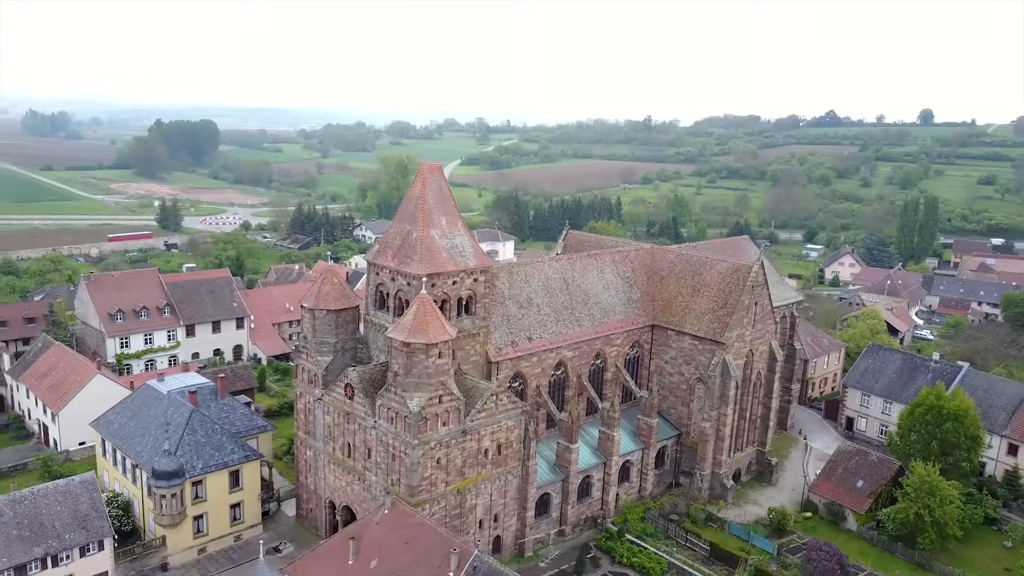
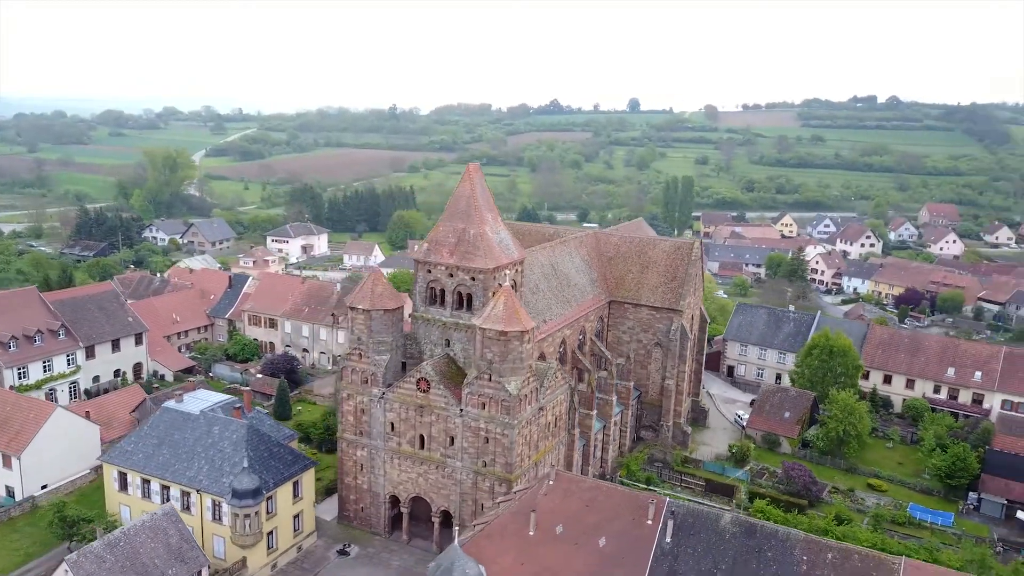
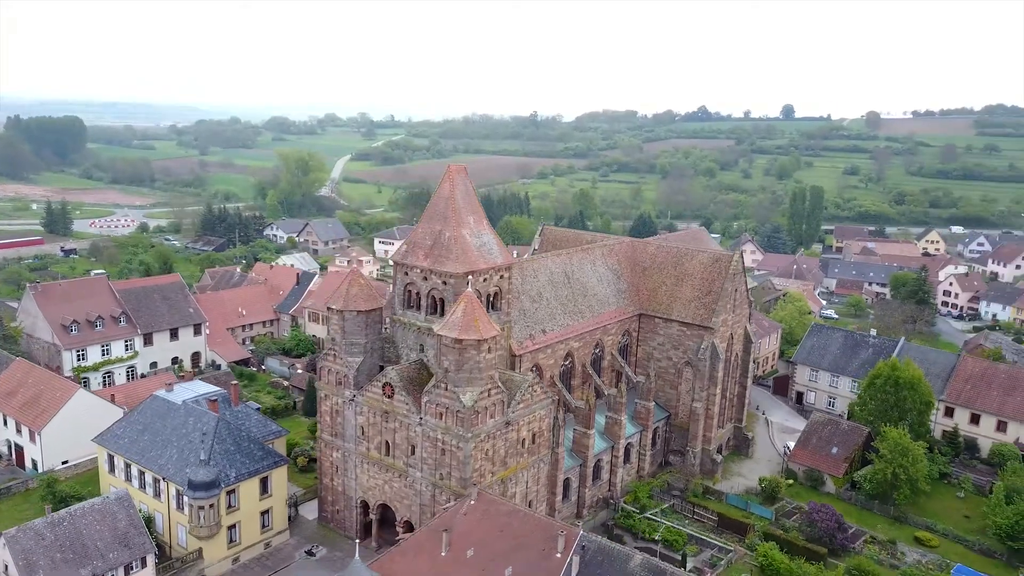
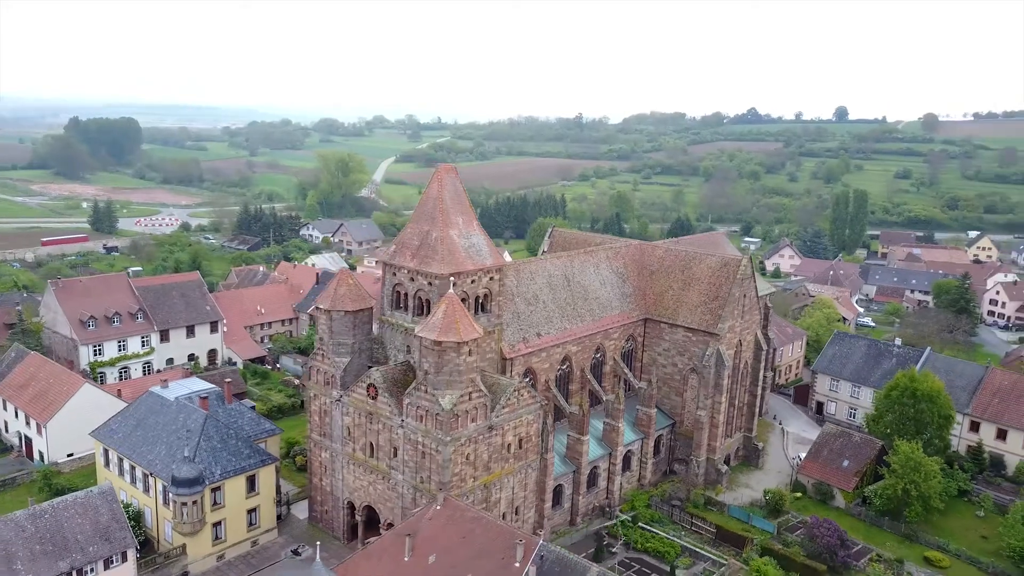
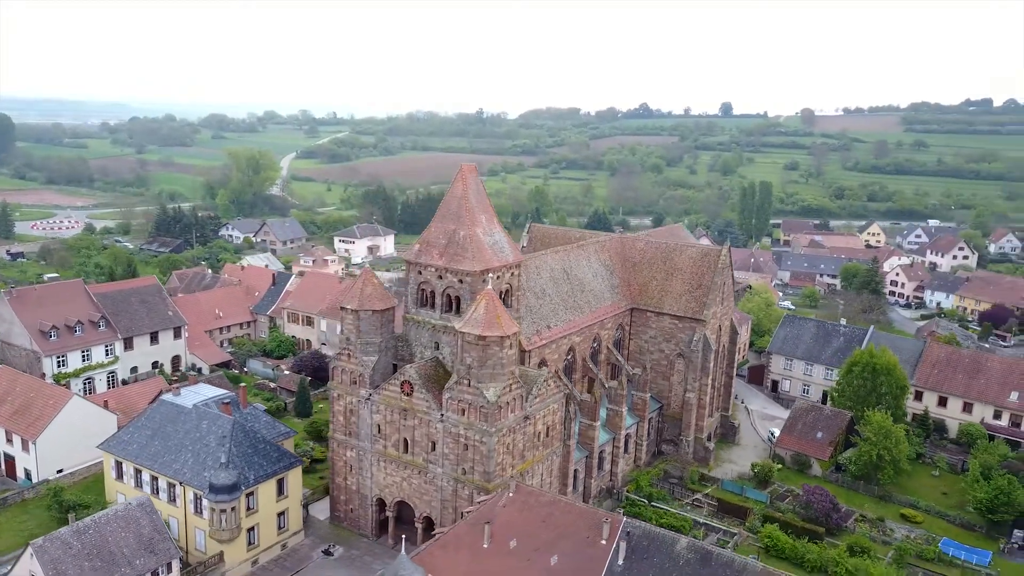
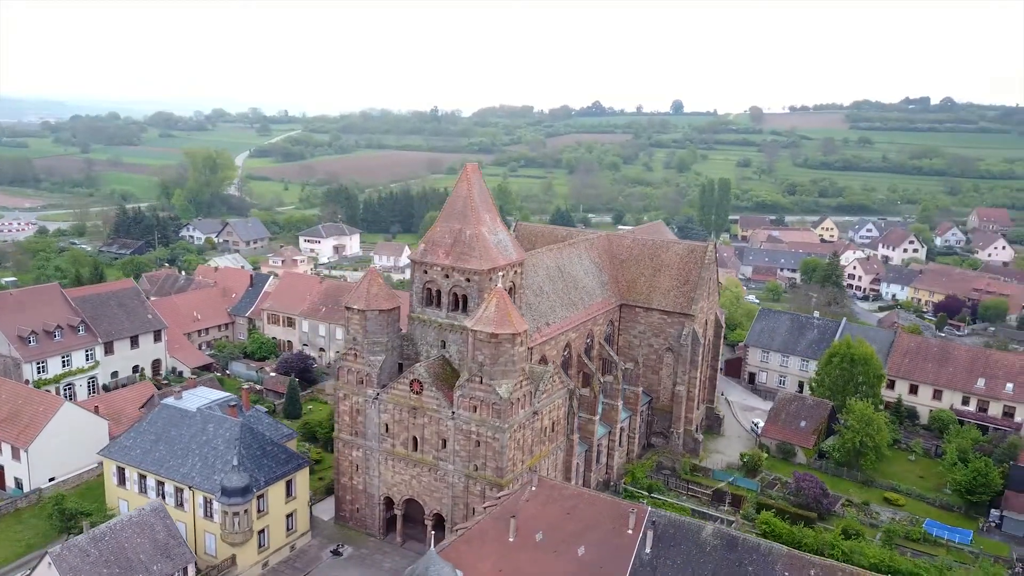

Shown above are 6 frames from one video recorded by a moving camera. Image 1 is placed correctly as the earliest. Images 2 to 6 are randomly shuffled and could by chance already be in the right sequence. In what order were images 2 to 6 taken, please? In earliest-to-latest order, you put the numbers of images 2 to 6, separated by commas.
4, 3, 5, 6, 2
